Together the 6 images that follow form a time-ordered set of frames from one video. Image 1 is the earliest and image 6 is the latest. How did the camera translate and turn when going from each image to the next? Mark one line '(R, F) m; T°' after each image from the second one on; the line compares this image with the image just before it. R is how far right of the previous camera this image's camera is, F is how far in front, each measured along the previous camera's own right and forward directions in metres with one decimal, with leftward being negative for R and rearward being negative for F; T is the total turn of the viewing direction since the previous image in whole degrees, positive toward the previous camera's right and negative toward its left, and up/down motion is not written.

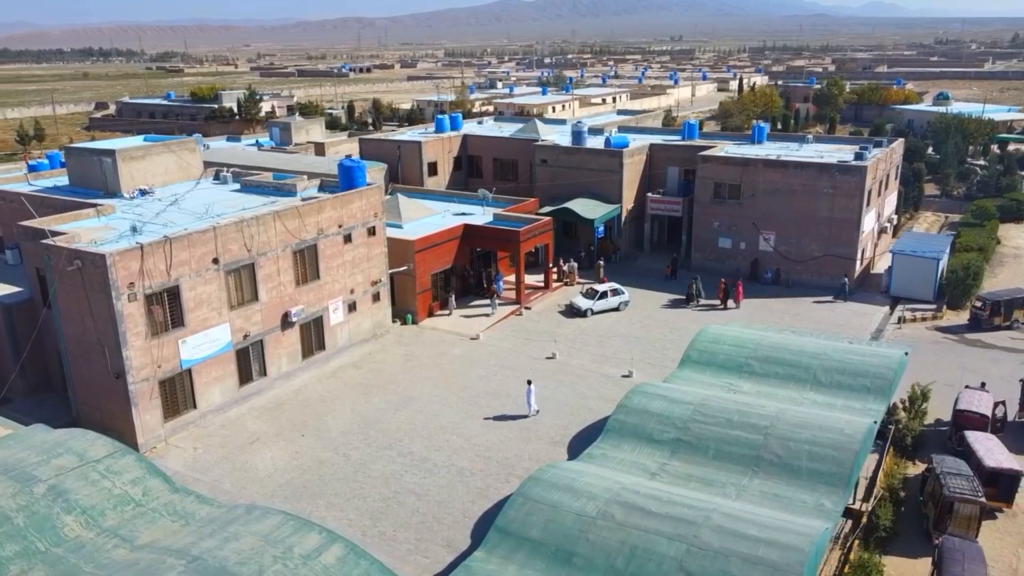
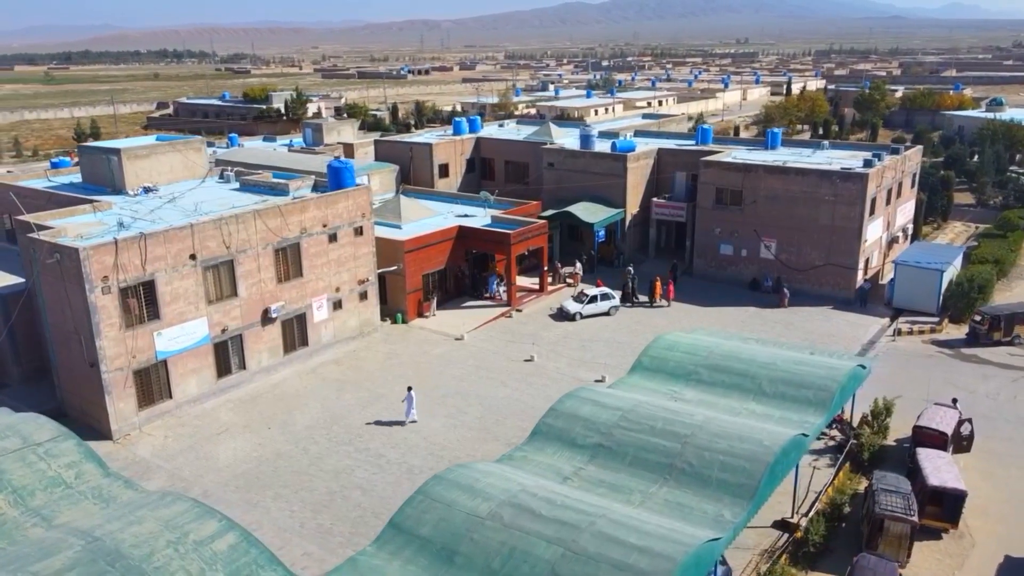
(+2.9, -0.1) m; -4°
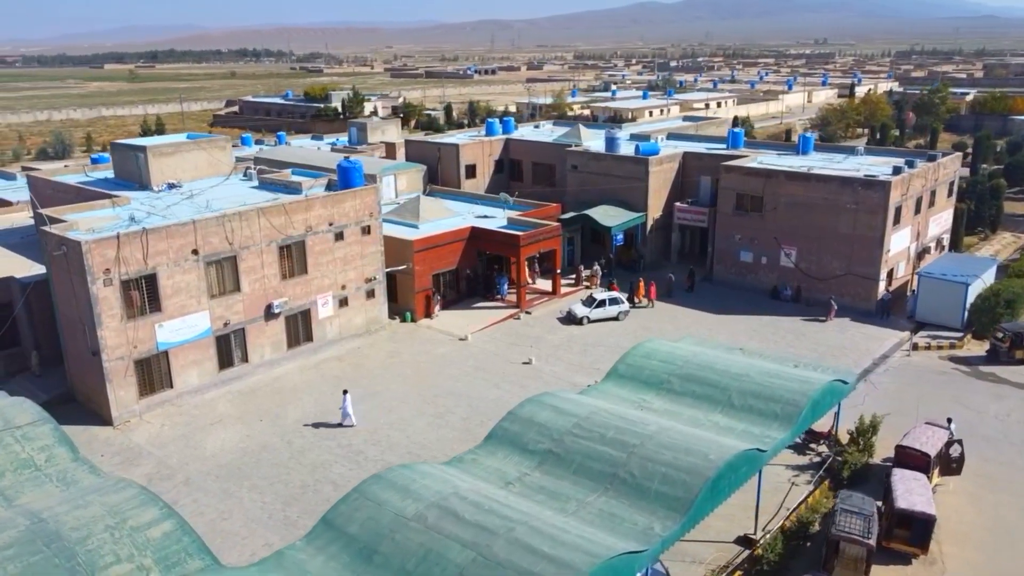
(+2.5, +0.1) m; -5°
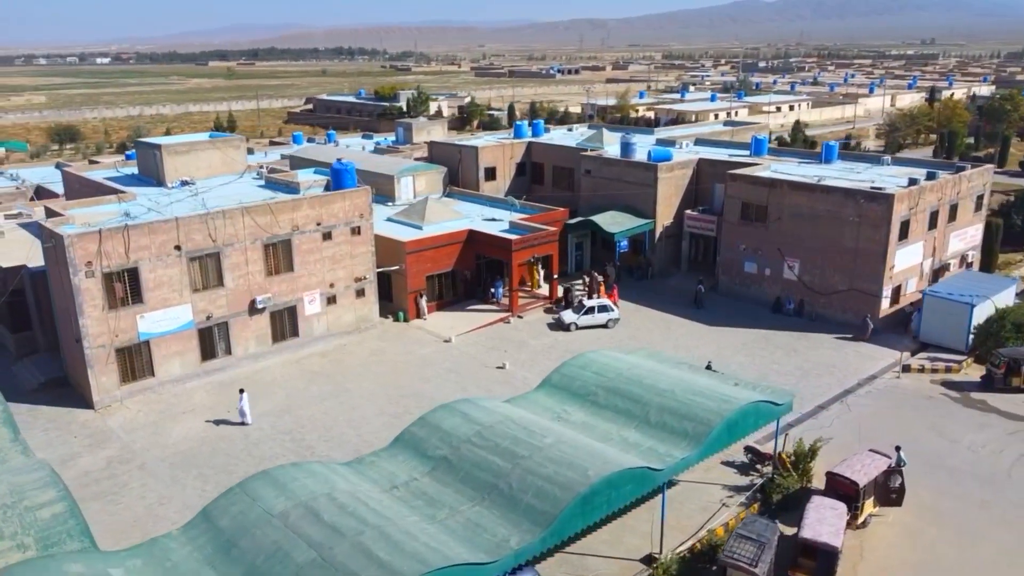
(+4.0, +0.1) m; -6°
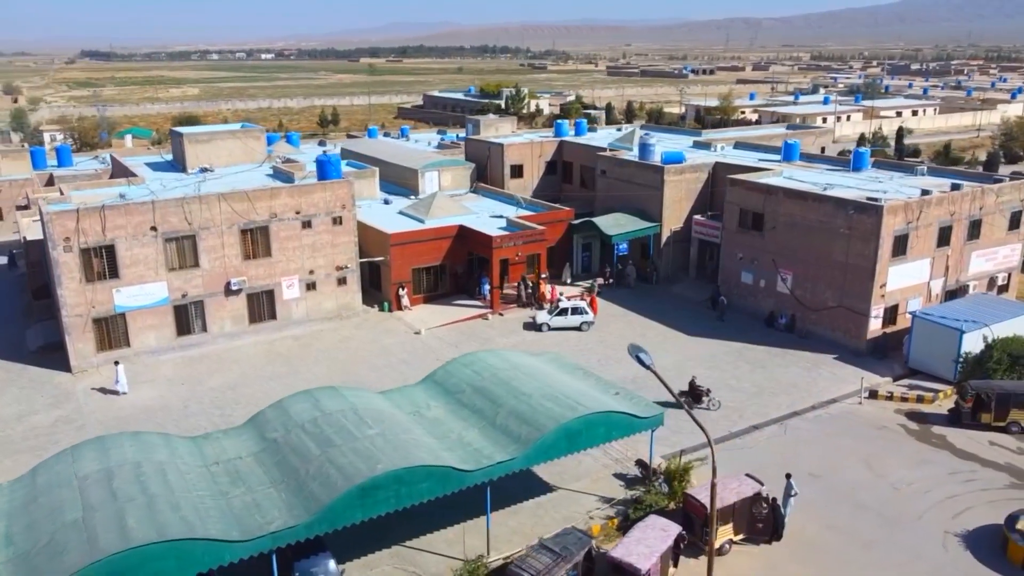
(+6.6, +0.6) m; -10°
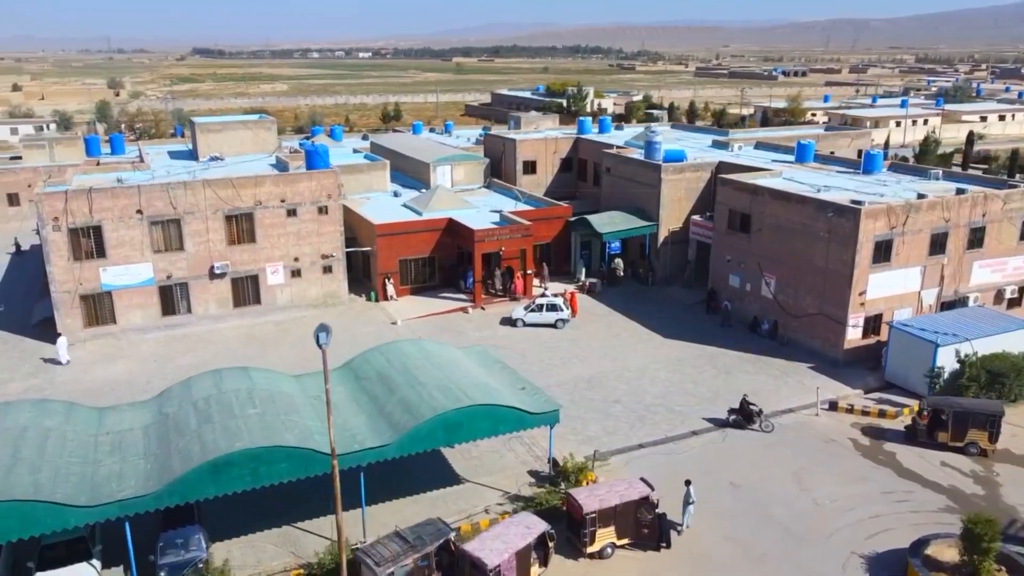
(+4.5, +0.4) m; -6°
